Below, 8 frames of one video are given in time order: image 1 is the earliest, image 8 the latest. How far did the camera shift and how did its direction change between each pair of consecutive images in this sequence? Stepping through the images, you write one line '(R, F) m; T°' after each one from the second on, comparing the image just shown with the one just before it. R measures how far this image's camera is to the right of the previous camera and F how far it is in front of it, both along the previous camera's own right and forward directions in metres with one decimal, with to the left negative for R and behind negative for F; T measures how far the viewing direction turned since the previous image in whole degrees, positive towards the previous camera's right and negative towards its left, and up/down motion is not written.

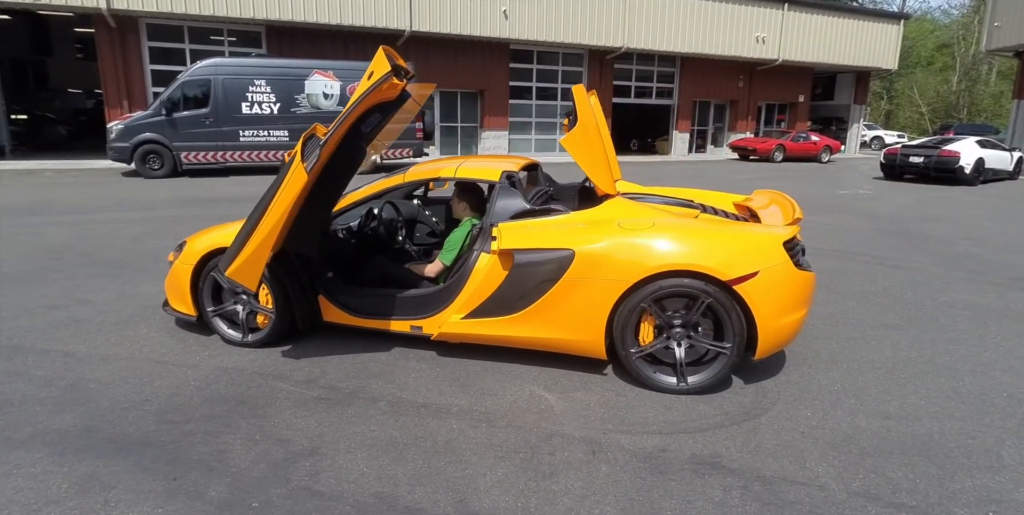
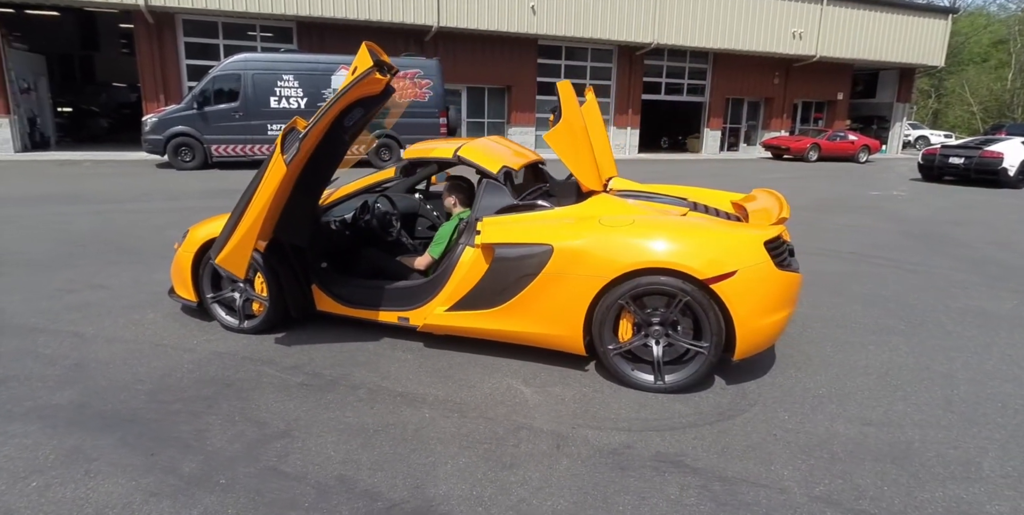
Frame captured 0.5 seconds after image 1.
(+0.3, 0.0) m; -3°
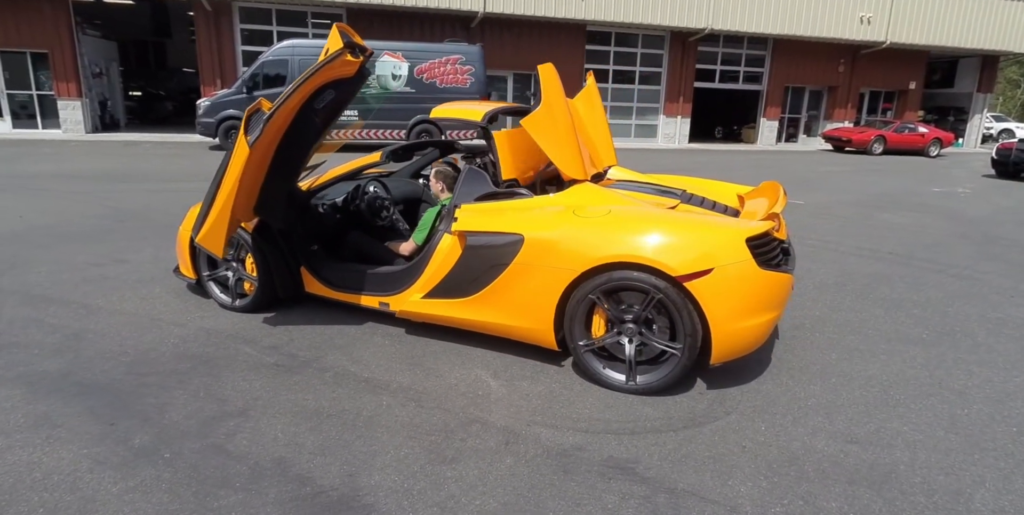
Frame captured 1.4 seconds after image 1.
(+0.4, +0.1) m; -5°
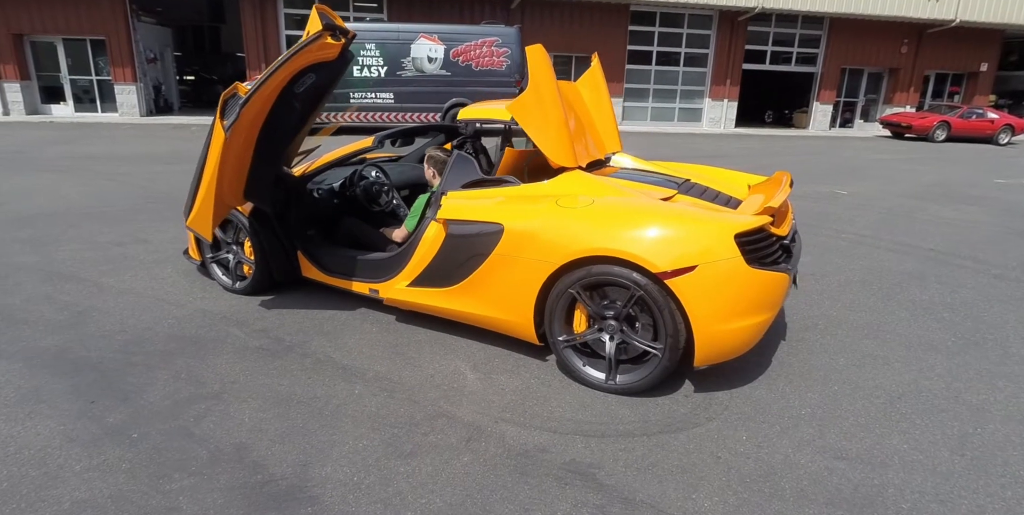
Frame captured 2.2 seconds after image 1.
(+0.3, +0.1) m; -4°
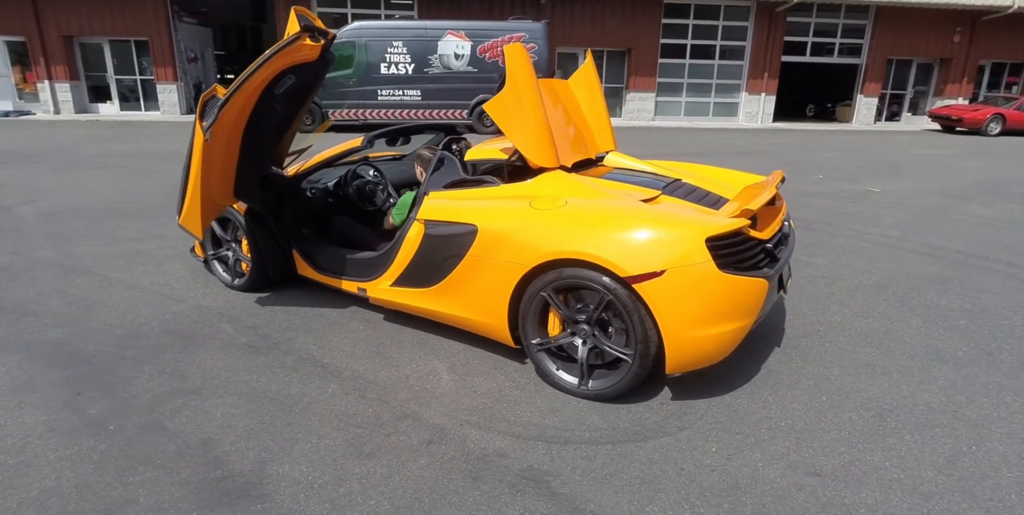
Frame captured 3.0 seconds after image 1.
(+0.3, 0.0) m; -4°
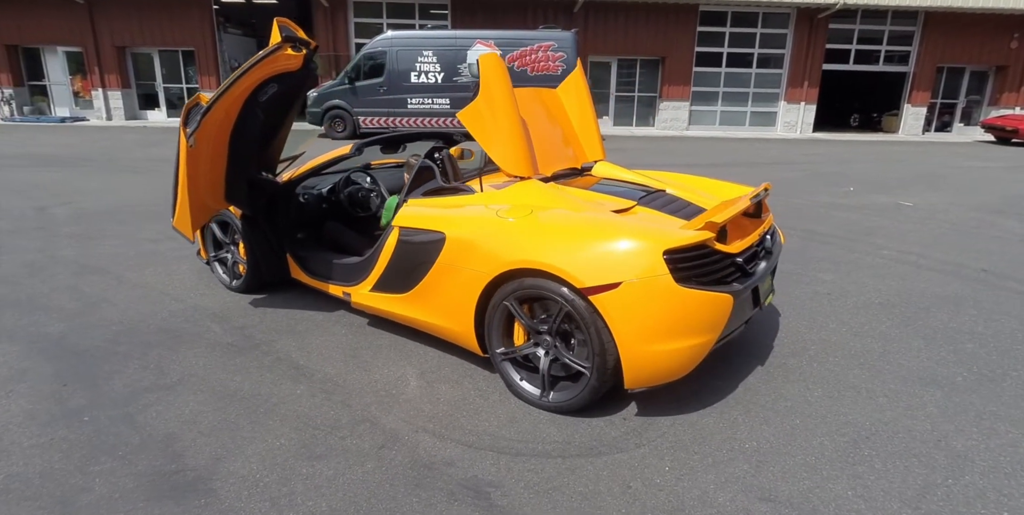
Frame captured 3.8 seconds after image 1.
(+0.3, 0.0) m; -4°
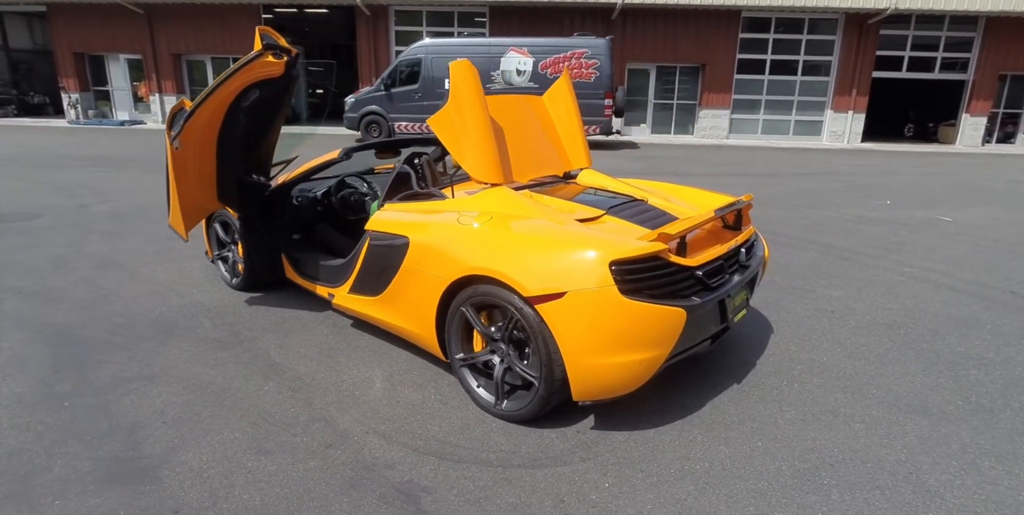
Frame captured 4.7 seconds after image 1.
(+0.4, 0.0) m; -4°
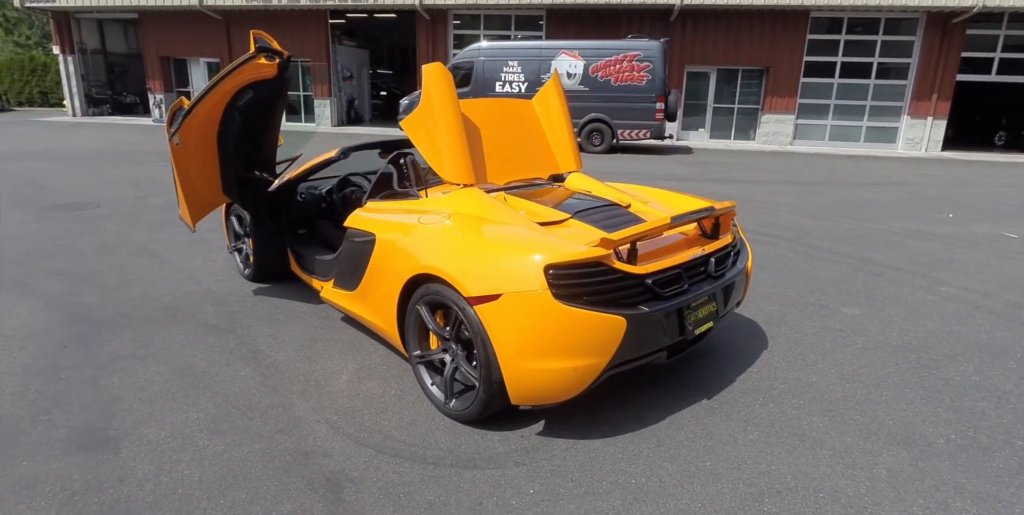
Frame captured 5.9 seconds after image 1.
(+0.5, 0.0) m; -6°
